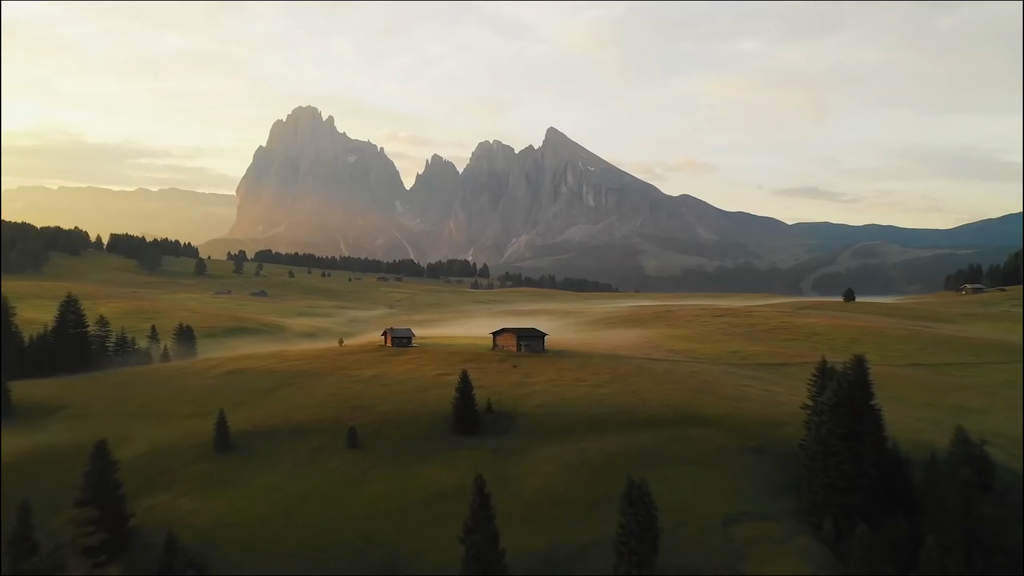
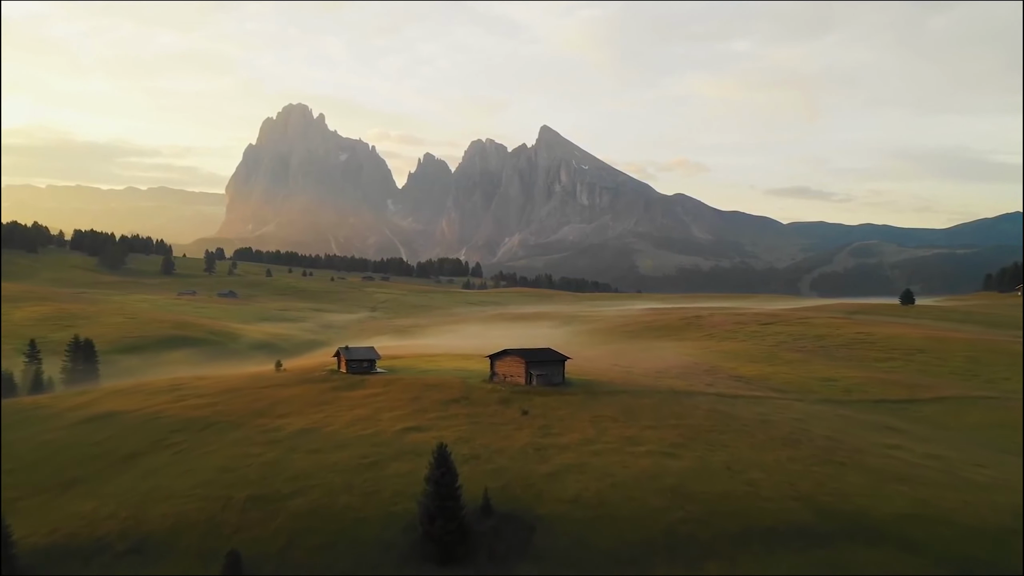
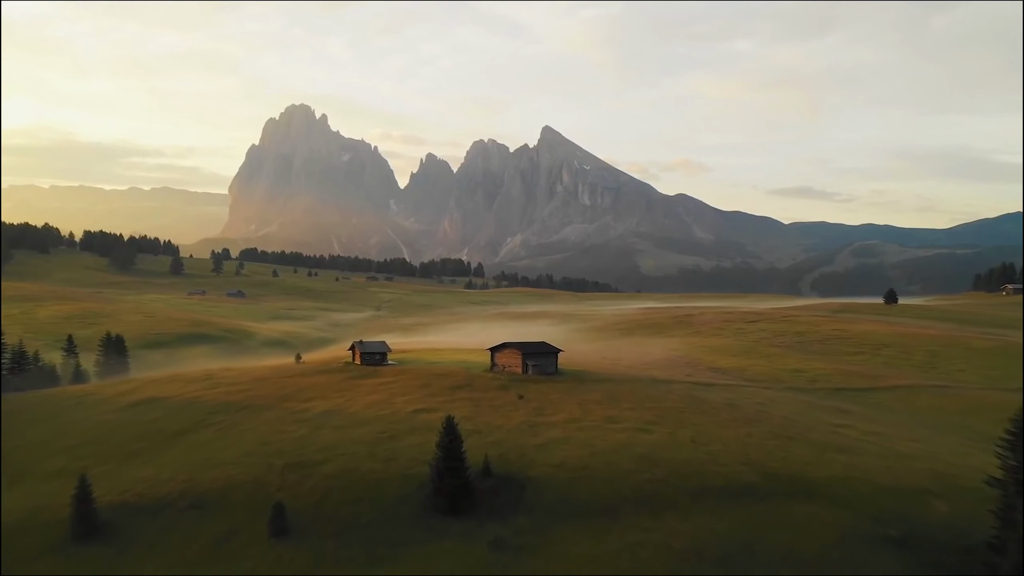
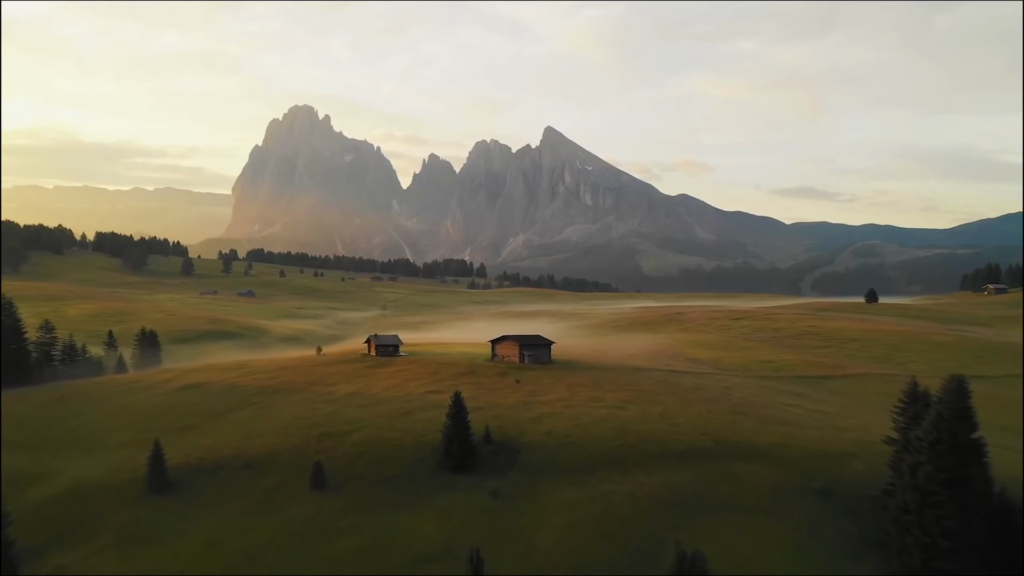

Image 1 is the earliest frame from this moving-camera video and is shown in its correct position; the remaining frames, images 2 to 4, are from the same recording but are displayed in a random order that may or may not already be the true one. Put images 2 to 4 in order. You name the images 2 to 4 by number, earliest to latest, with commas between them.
4, 3, 2
